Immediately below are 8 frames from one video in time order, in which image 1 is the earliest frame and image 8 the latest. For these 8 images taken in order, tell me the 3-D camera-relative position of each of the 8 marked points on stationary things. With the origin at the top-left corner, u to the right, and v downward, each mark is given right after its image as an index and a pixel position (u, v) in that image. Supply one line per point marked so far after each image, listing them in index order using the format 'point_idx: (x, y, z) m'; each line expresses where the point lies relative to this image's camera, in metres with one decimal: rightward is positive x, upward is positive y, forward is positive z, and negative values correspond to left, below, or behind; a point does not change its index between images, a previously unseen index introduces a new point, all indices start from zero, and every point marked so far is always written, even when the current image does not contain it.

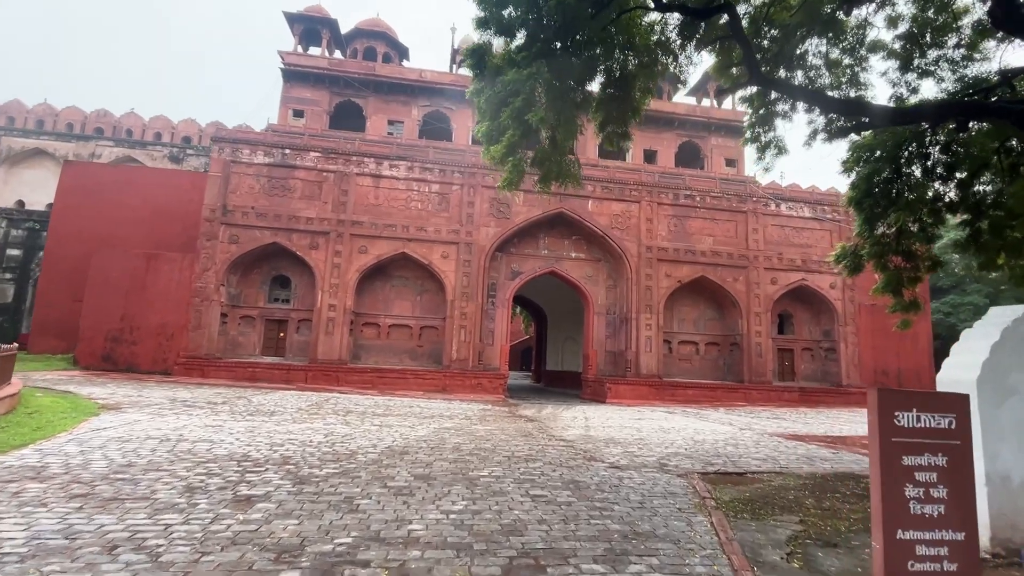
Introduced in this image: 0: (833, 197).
0: (+10.7, +3.1, +16.2) m
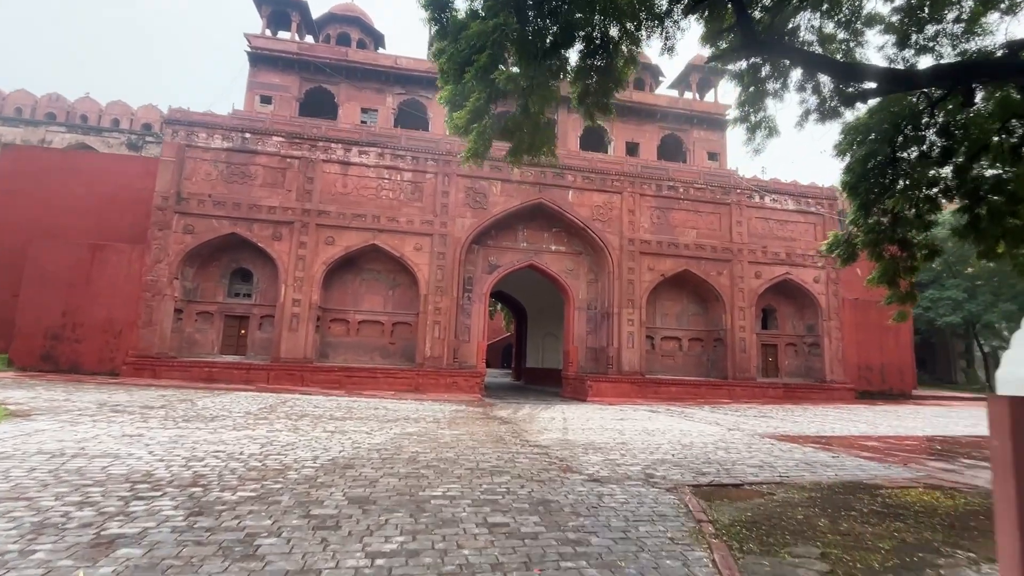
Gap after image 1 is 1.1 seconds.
0: (+10.0, +3.2, +15.9) m
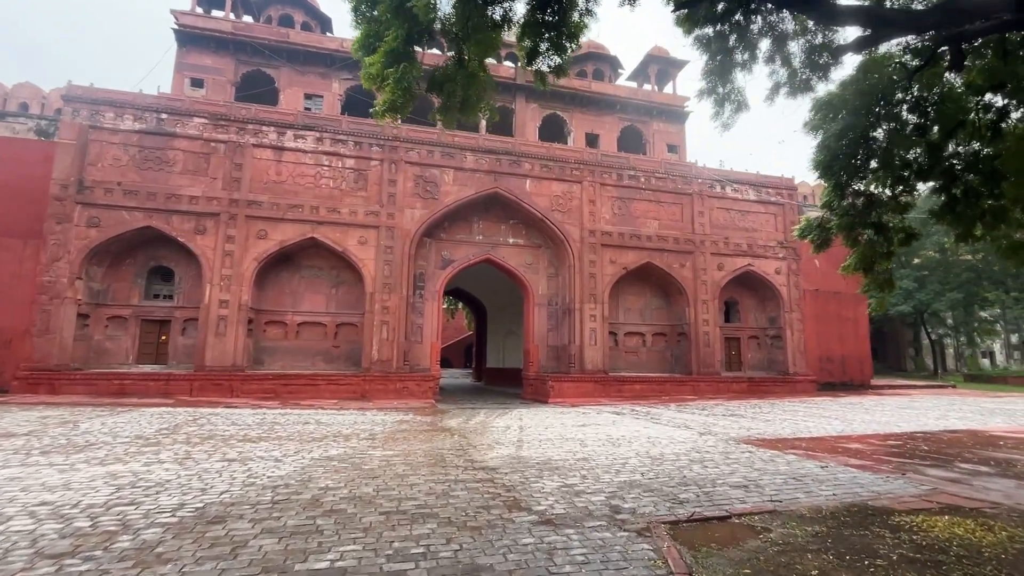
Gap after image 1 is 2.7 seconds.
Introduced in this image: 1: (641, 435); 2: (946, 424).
0: (+8.6, +3.5, +15.6) m
1: (+1.8, -2.0, +6.6) m
2: (+7.0, -2.2, +7.7) m
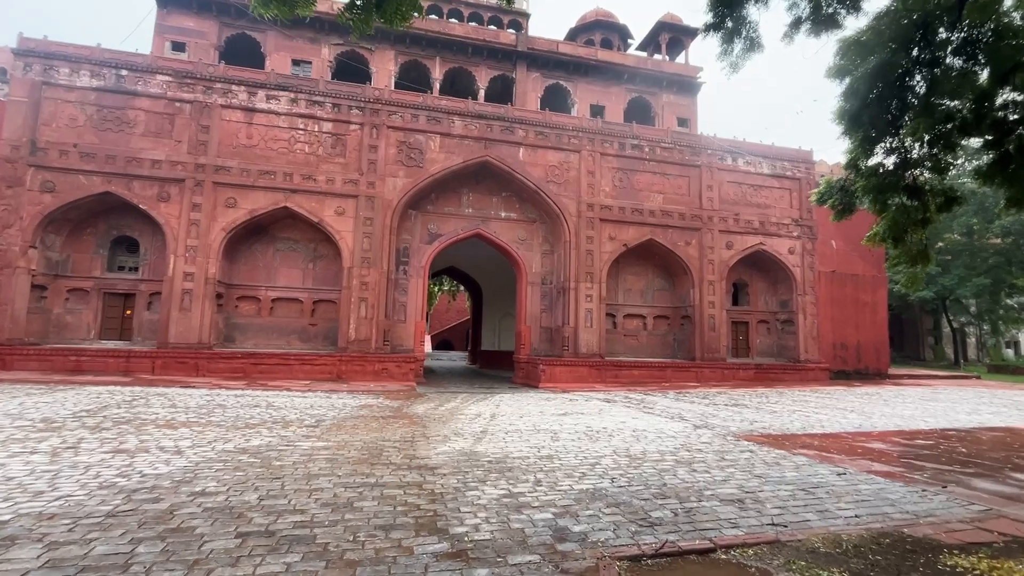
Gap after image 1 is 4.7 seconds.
0: (+8.4, +4.1, +14.5) m
1: (+1.4, -1.7, +5.7) m
2: (+6.6, -1.9, +6.8) m
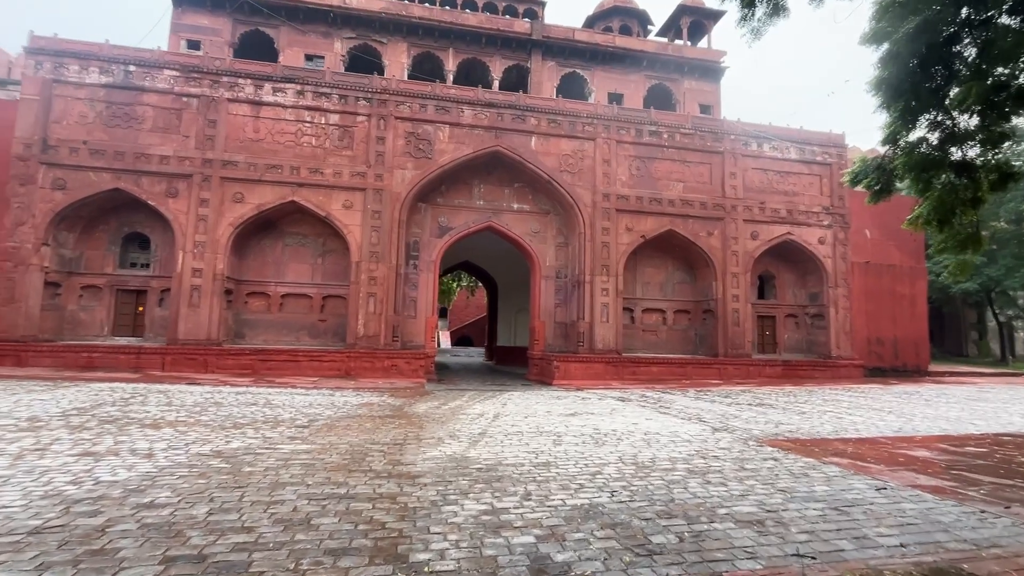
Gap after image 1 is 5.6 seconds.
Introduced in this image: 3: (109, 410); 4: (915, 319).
0: (+8.8, +4.3, +13.6) m
1: (+1.4, -1.6, +5.3) m
2: (+6.6, -1.7, +6.1) m
3: (-4.8, -1.4, +5.7) m
4: (+11.5, -0.9, +13.8) m
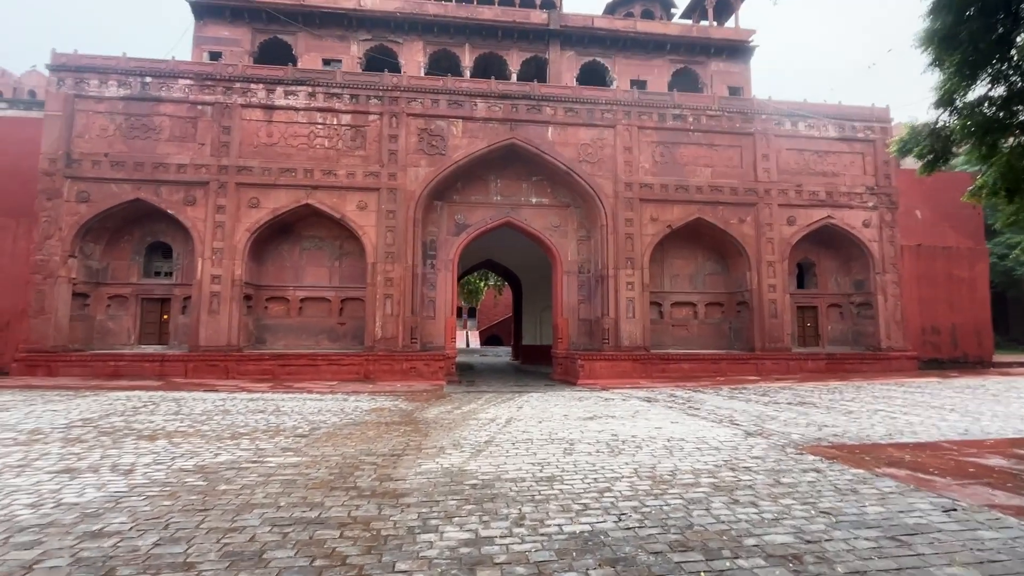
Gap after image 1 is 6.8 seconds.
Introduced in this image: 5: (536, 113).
0: (+9.2, +4.7, +12.6) m
1: (+1.5, -1.5, +4.8) m
2: (+6.8, -1.5, +5.3) m
3: (-4.6, -1.5, +5.6) m
4: (+12.2, -0.5, +12.6) m
5: (+0.6, +4.2, +11.5) m
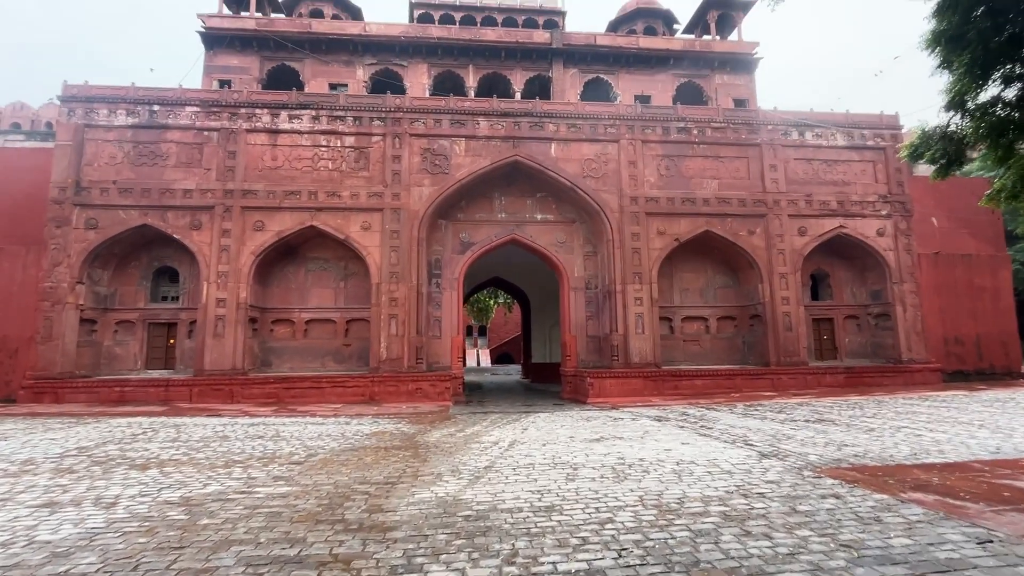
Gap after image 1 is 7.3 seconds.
0: (+9.3, +4.4, +12.4) m
1: (+1.5, -1.6, +4.6) m
2: (+6.8, -1.5, +4.9) m
3: (-4.6, -1.8, +5.5) m
4: (+12.3, -0.7, +12.2) m
5: (+0.6, +3.8, +11.5) m
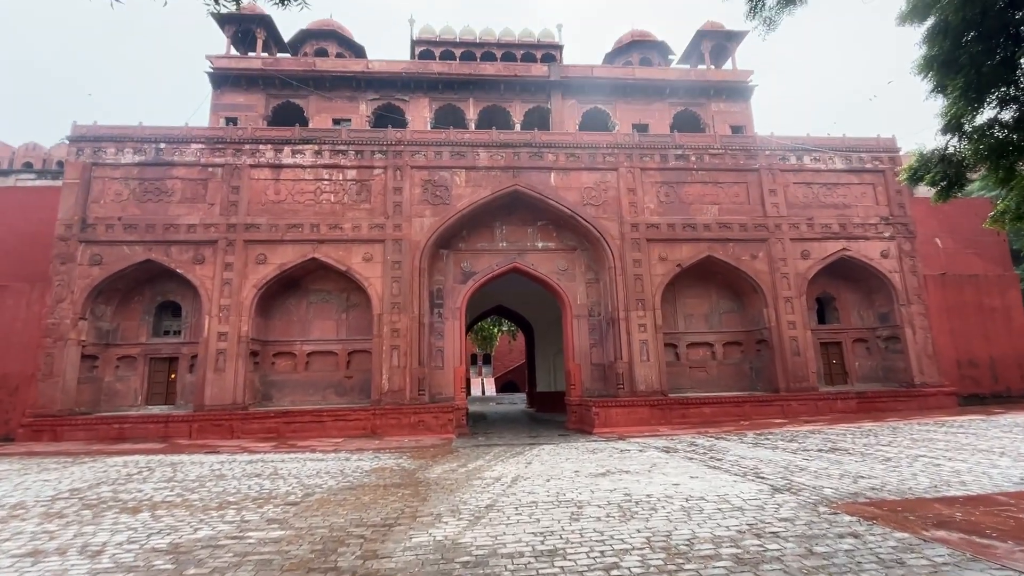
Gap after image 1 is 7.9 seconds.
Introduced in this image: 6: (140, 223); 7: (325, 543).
0: (+9.3, +3.8, +12.5) m
1: (+1.5, -1.9, +4.4) m
2: (+6.8, -1.7, +4.7) m
3: (-4.5, -2.2, +5.4) m
4: (+12.4, -1.2, +11.9) m
5: (+0.6, +3.1, +11.7) m
6: (-8.1, +1.4, +10.5) m
7: (-1.3, -1.8, +3.4) m
